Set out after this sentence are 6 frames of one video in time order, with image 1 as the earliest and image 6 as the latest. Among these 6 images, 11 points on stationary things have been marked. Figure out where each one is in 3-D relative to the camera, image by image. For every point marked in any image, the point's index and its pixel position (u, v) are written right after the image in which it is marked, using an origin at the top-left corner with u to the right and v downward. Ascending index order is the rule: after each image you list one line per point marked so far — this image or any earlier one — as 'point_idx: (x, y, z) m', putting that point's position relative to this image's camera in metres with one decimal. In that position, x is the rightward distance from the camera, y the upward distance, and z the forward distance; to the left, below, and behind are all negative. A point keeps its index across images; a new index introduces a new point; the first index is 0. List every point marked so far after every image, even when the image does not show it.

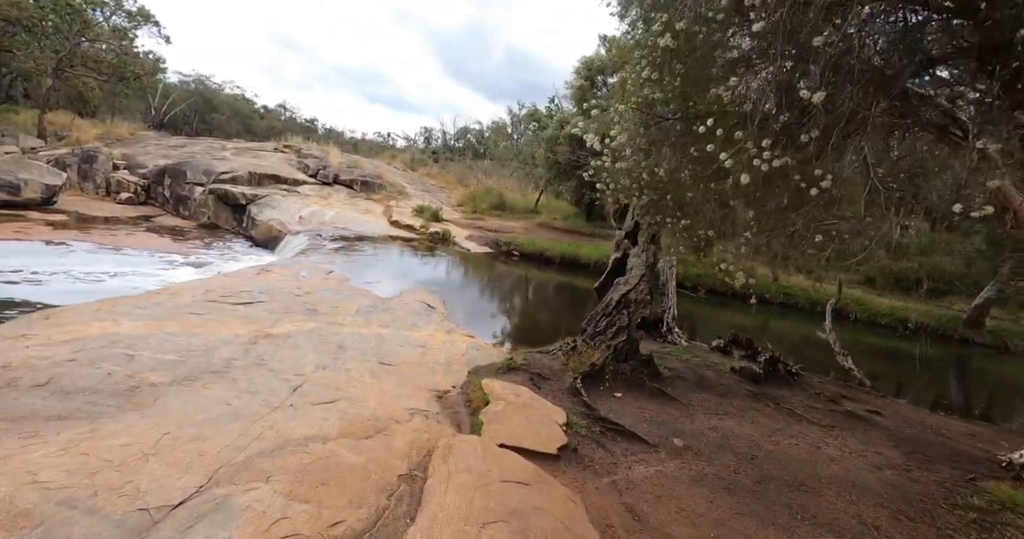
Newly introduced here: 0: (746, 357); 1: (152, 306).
0: (+2.0, -0.8, +4.4) m
1: (-3.3, -0.3, +4.6) m
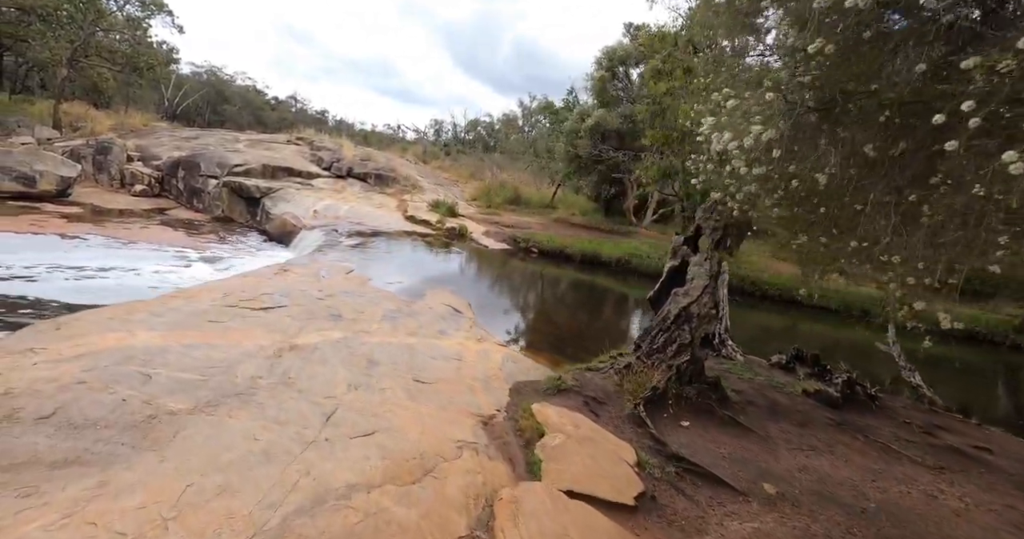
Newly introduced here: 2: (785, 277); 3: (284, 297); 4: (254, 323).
0: (+2.4, -0.8, +4.0) m
1: (-2.9, -0.4, +4.3) m
2: (+7.6, -0.3, +13.6) m
3: (-2.5, -0.3, +5.6) m
4: (-2.3, -0.5, +4.5) m
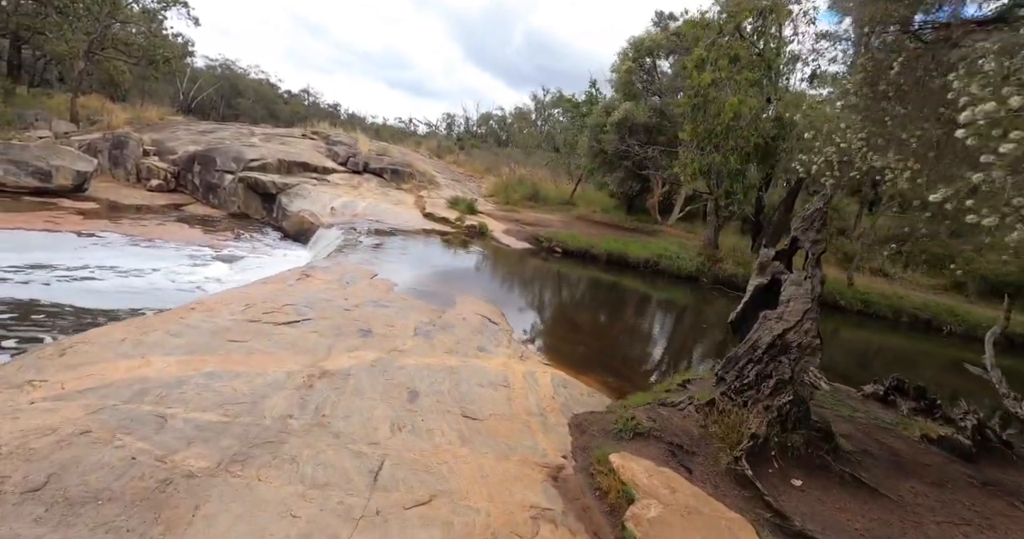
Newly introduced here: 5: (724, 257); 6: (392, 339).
0: (+2.8, -1.0, +3.5) m
1: (-2.5, -0.5, +3.9) m
2: (+8.2, -0.3, +12.9) m
3: (-2.1, -0.4, +5.2) m
4: (-1.9, -0.6, +4.0) m
5: (+5.7, +0.3, +13.5) m
6: (-1.1, -0.7, +4.7) m
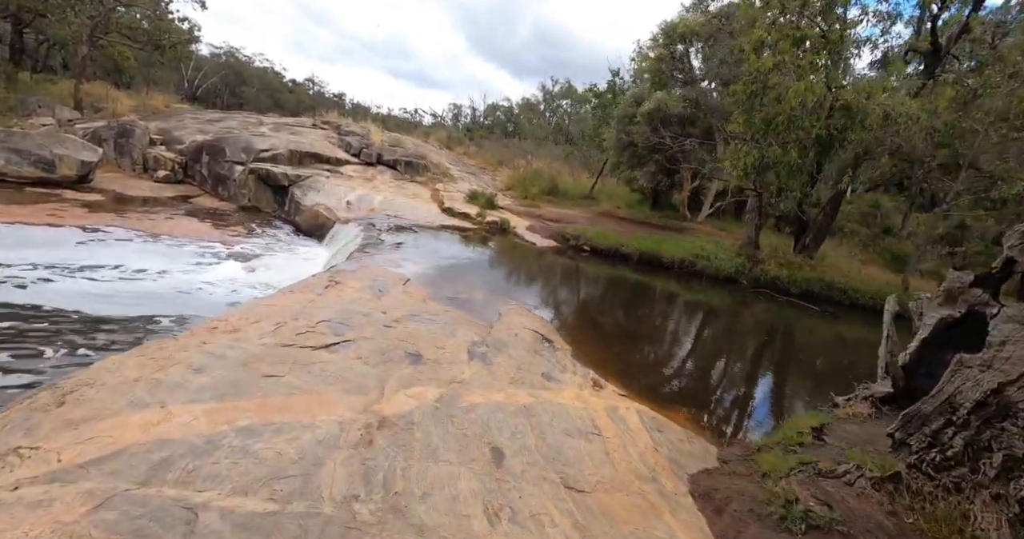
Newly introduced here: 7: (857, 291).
0: (+3.4, -1.2, +2.8) m
1: (-1.9, -0.6, +3.2) m
2: (+8.9, -0.4, +12.1) m
3: (-1.5, -0.5, +4.5) m
4: (-1.3, -0.7, +3.3) m
5: (+6.4, +0.3, +12.7) m
6: (-0.5, -0.8, +4.0) m
7: (+8.2, -0.5, +11.9) m
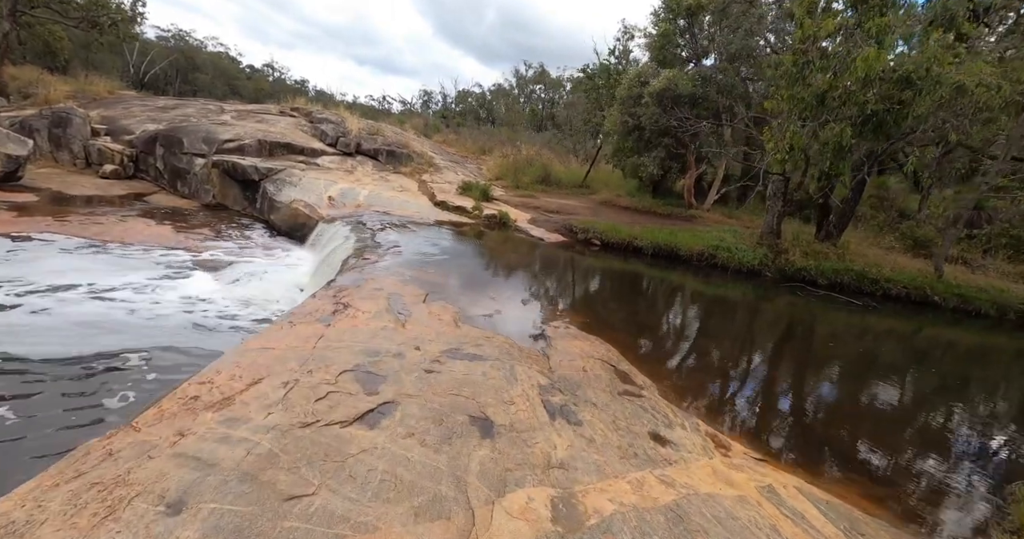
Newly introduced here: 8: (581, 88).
0: (+4.1, -1.3, +1.8) m
1: (-1.2, -0.9, +1.9) m
2: (+9.1, -0.1, +11.4) m
3: (-0.9, -0.7, +3.3) m
4: (-0.6, -0.9, +2.1) m
5: (+6.5, +0.5, +11.9) m
6: (+0.1, -1.0, +2.9) m
7: (+8.3, -0.2, +11.2) m
8: (+2.8, +7.2, +19.9) m
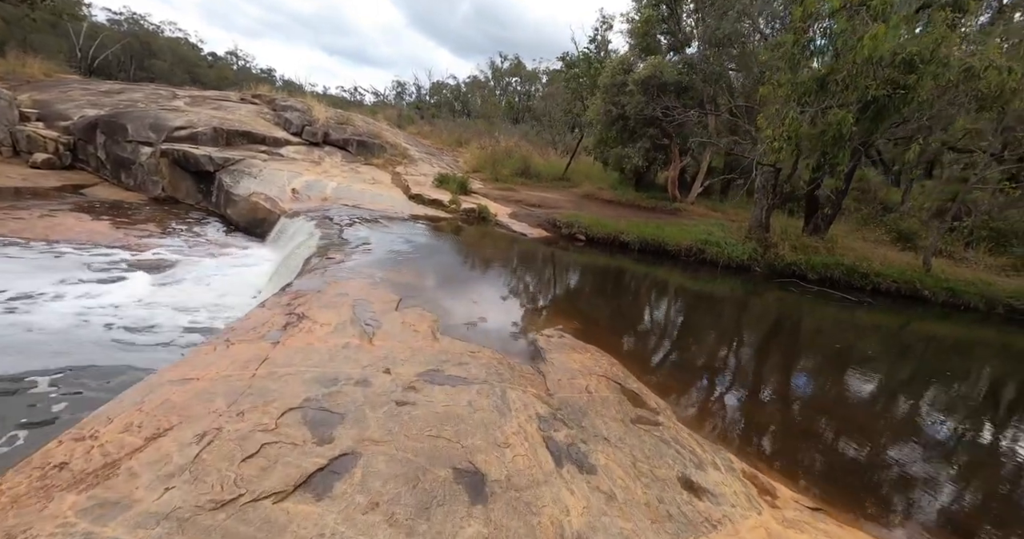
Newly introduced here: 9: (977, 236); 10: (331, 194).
0: (+4.1, -1.3, +1.3) m
1: (-1.2, -0.9, +1.2) m
2: (+8.7, 0.0, +11.1) m
3: (-0.9, -0.8, +2.5) m
4: (-0.5, -1.0, +1.4) m
5: (+6.0, +0.6, +11.4) m
6: (+0.1, -1.0, +2.2) m
7: (+7.9, -0.1, +10.9) m
8: (+1.9, +7.3, +19.2) m
9: (+12.3, +0.9, +13.3) m
10: (-3.9, +1.6, +10.9) m
